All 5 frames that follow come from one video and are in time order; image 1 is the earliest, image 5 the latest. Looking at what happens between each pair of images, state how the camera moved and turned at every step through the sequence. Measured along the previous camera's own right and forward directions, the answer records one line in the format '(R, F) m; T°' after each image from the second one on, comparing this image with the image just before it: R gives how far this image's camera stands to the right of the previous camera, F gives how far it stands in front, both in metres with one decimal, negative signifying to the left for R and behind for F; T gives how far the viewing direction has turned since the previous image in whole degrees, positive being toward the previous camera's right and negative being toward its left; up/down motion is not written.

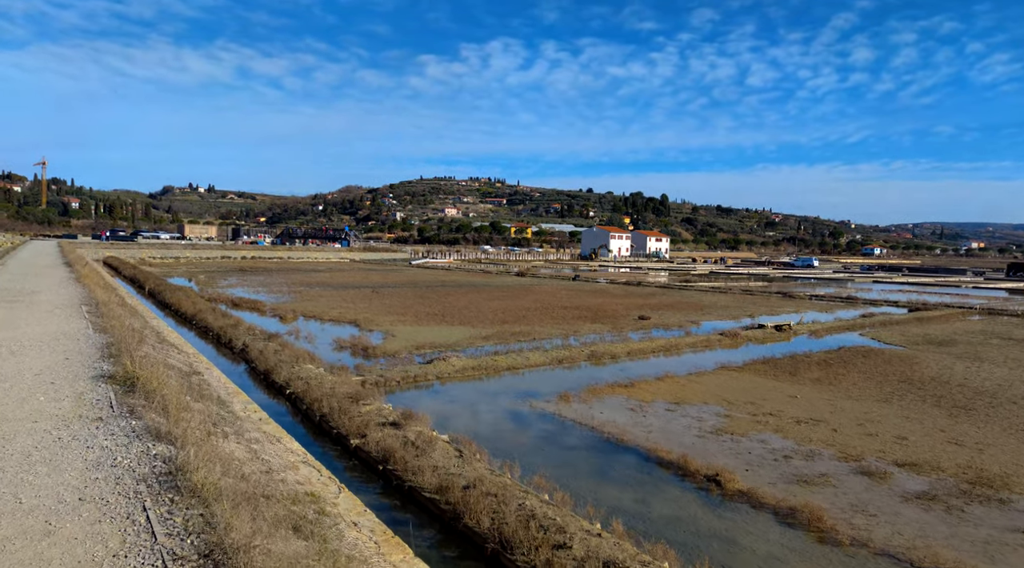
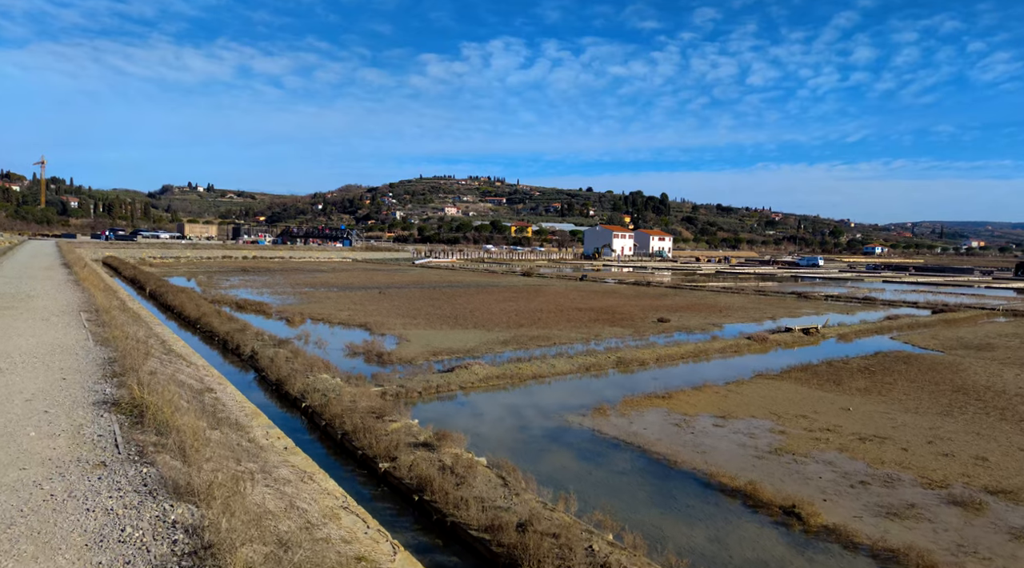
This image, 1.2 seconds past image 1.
(-0.6, +0.9) m; 0°
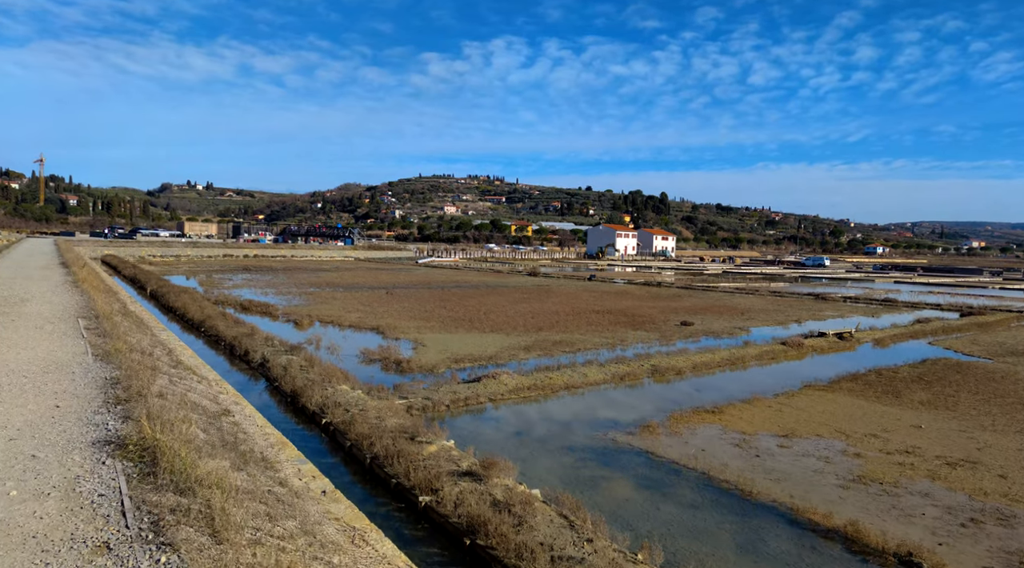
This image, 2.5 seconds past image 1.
(-0.6, +1.1) m; 0°
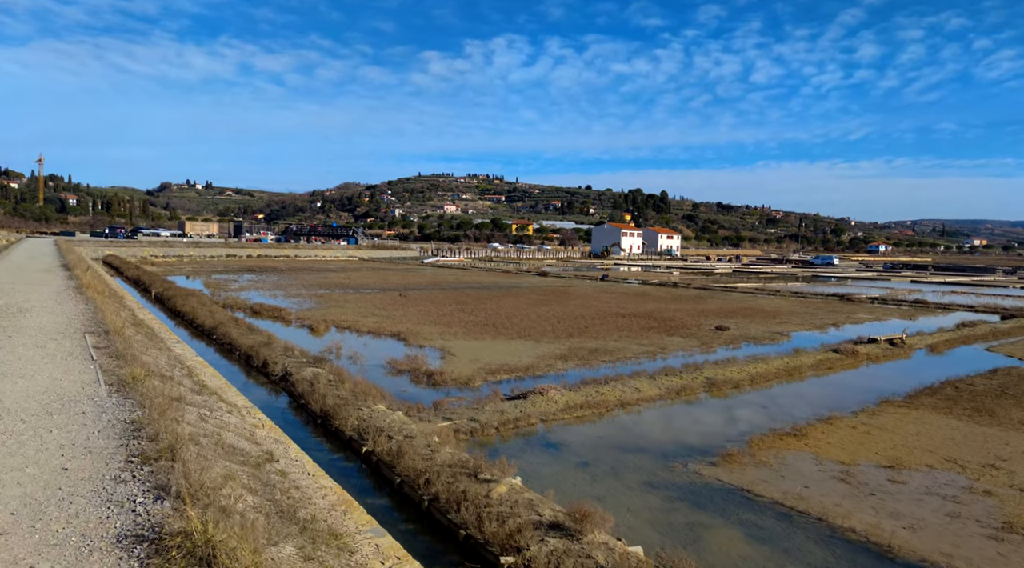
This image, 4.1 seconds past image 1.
(-0.9, +1.3) m; 0°
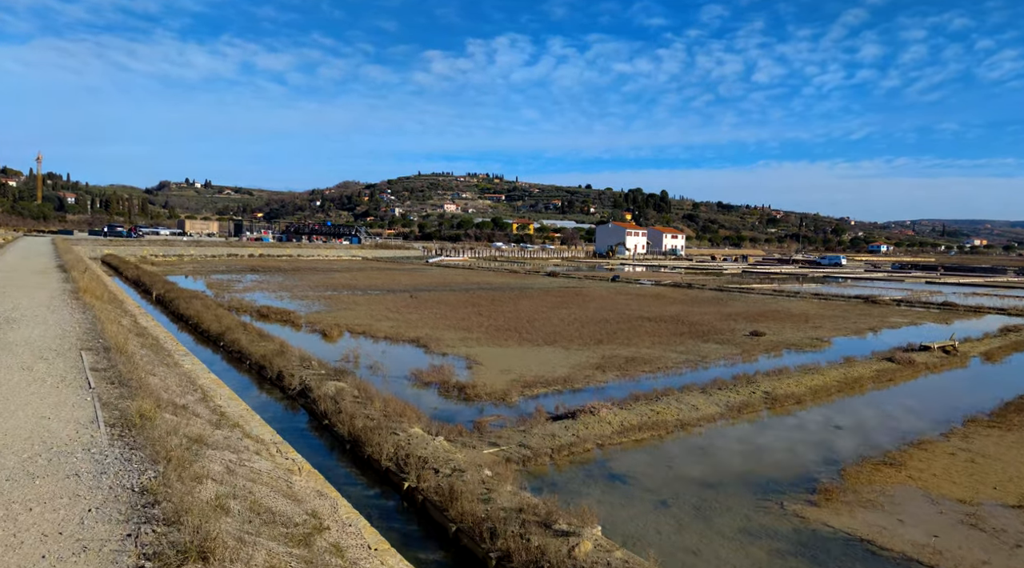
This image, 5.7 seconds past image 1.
(-0.8, +1.3) m; 0°
